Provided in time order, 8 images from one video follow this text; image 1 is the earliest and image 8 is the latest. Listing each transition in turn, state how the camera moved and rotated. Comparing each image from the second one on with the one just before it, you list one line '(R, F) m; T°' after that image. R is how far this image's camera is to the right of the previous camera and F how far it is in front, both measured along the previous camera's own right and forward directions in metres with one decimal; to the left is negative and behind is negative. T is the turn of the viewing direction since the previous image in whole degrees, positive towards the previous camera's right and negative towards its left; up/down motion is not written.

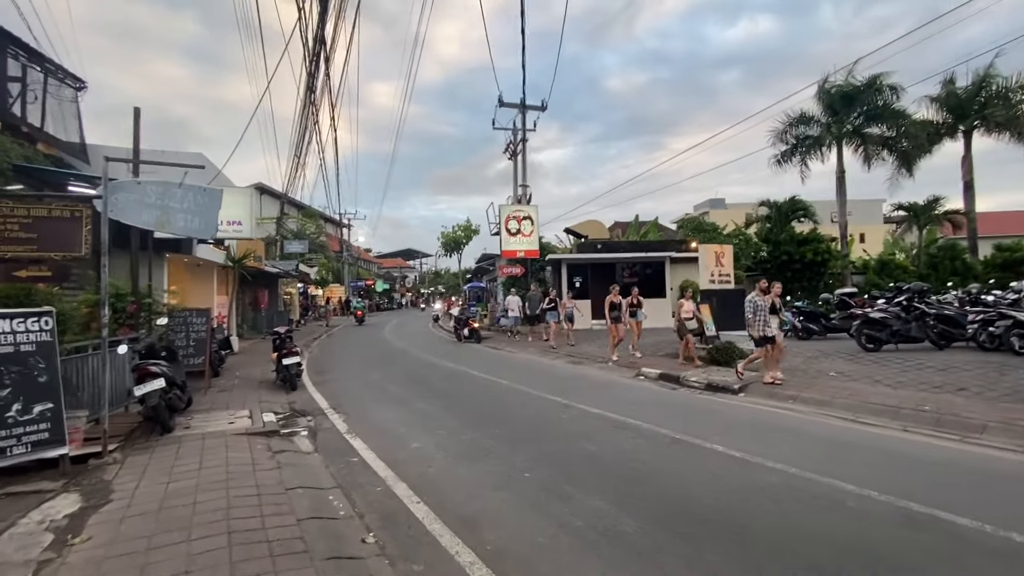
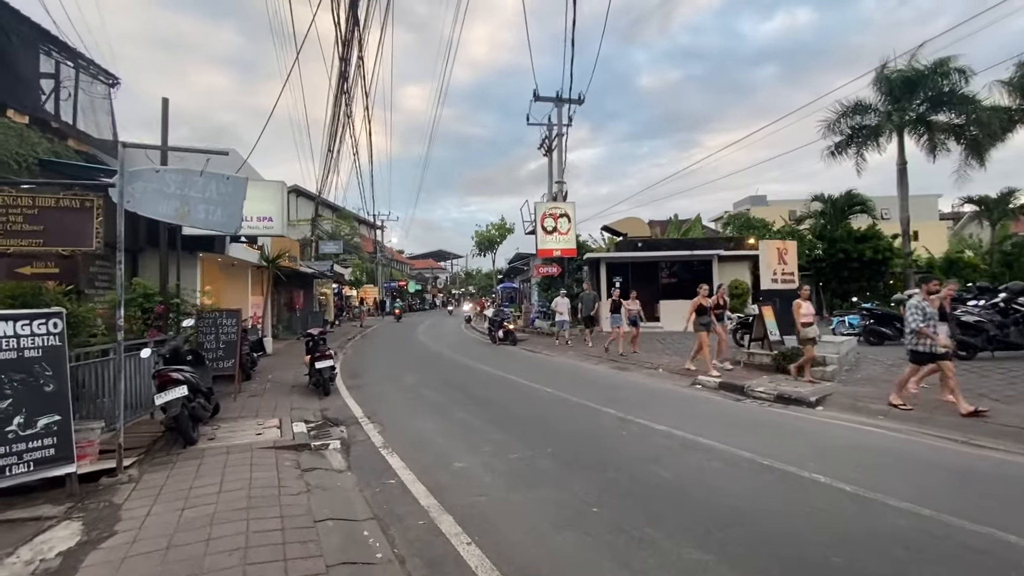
(-0.4, +0.9) m; -4°
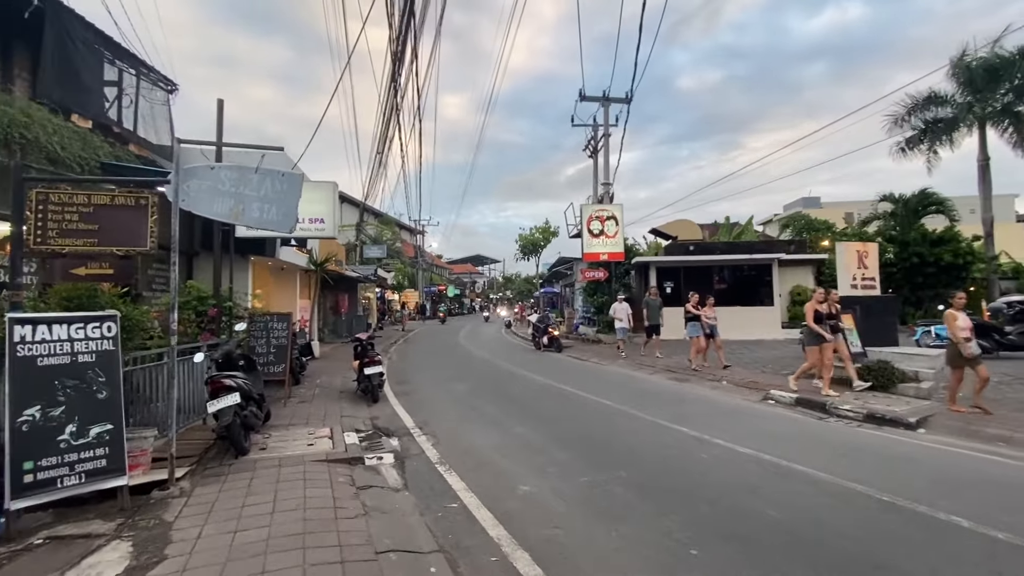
(-0.4, +0.6) m; -4°
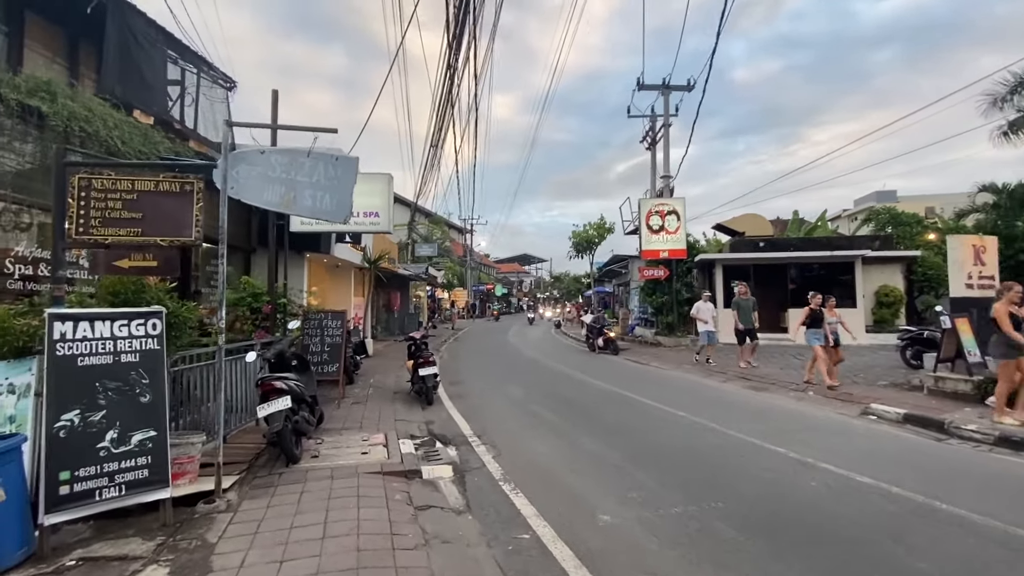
(-0.3, +0.8) m; -6°
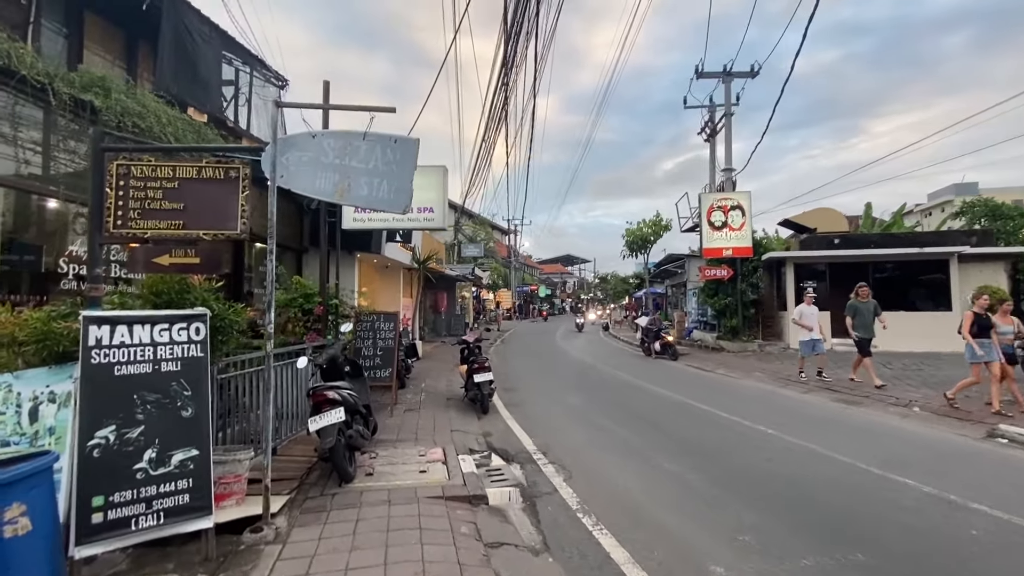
(-0.4, +0.8) m; -5°
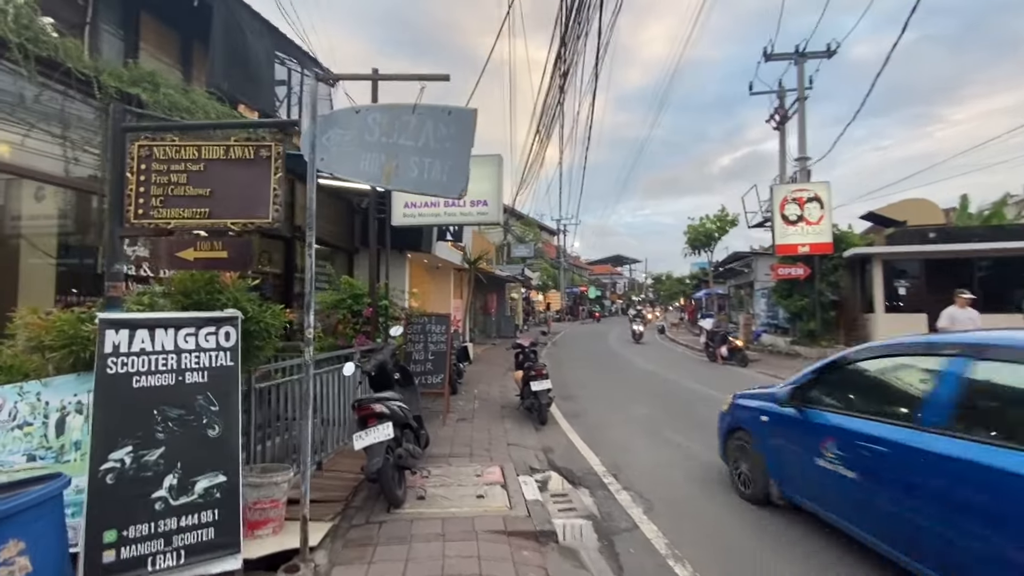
(-0.2, +0.8) m; -6°
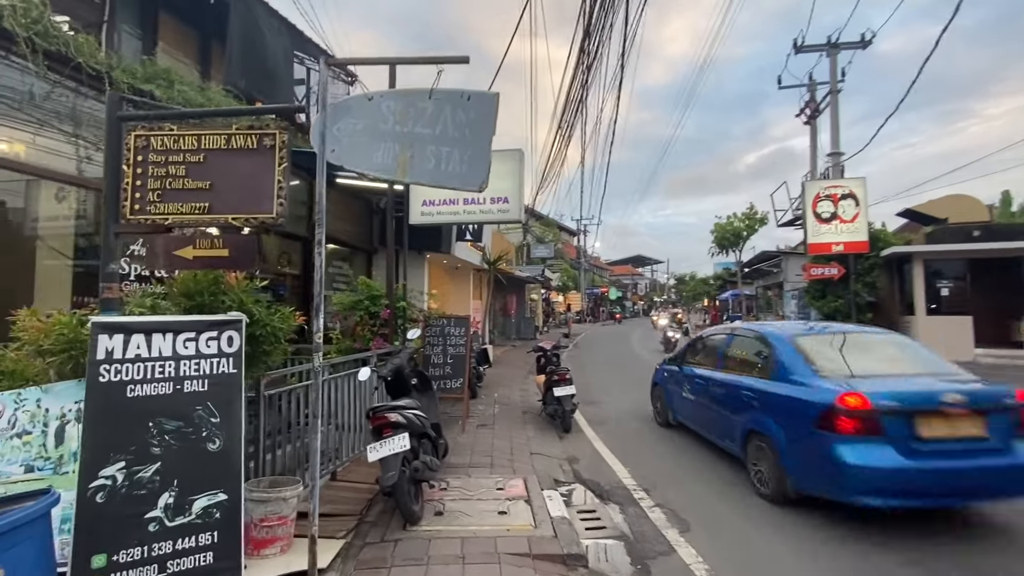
(0.0, +0.4) m; -2°
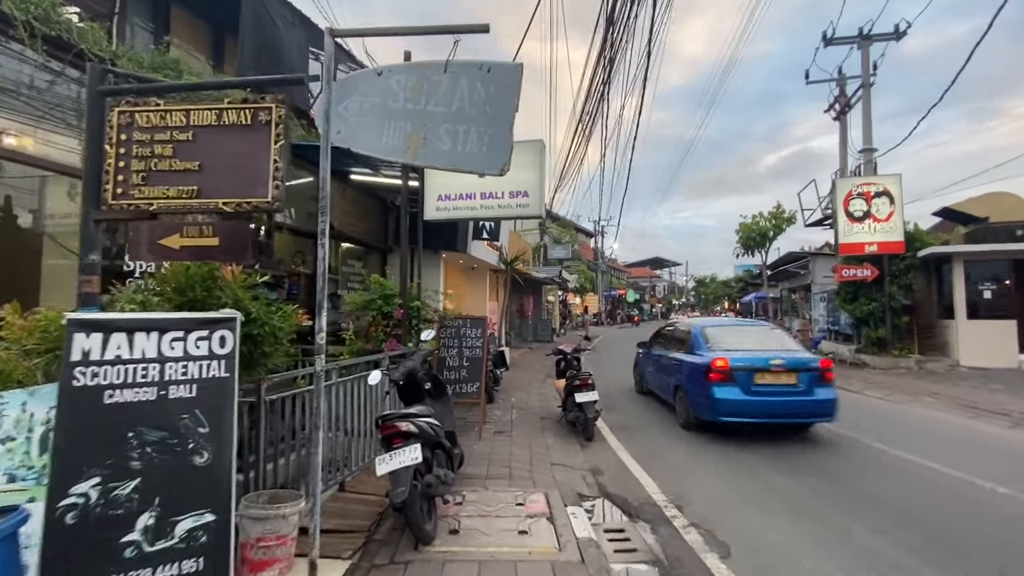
(-0.1, +0.4) m; -2°
